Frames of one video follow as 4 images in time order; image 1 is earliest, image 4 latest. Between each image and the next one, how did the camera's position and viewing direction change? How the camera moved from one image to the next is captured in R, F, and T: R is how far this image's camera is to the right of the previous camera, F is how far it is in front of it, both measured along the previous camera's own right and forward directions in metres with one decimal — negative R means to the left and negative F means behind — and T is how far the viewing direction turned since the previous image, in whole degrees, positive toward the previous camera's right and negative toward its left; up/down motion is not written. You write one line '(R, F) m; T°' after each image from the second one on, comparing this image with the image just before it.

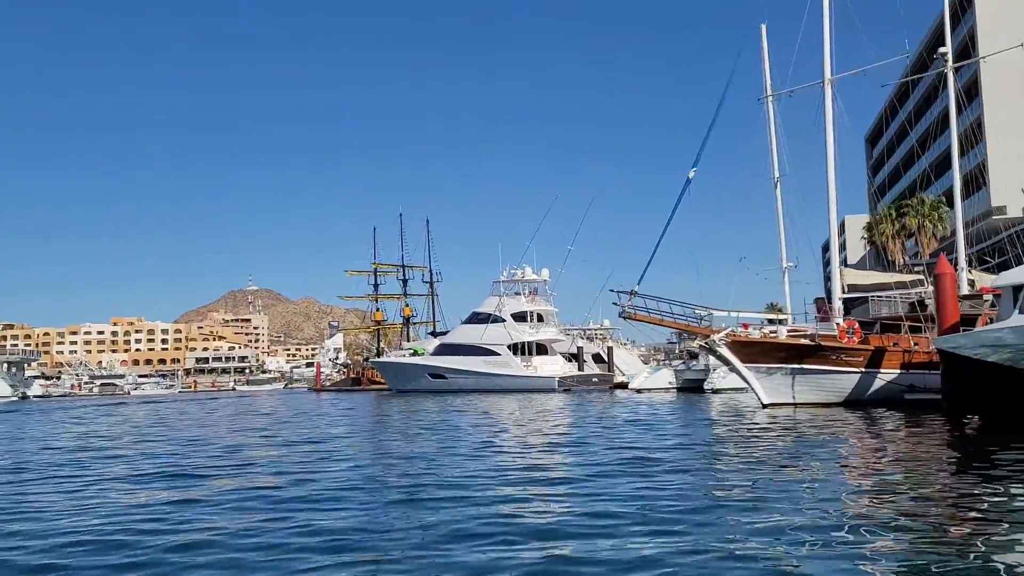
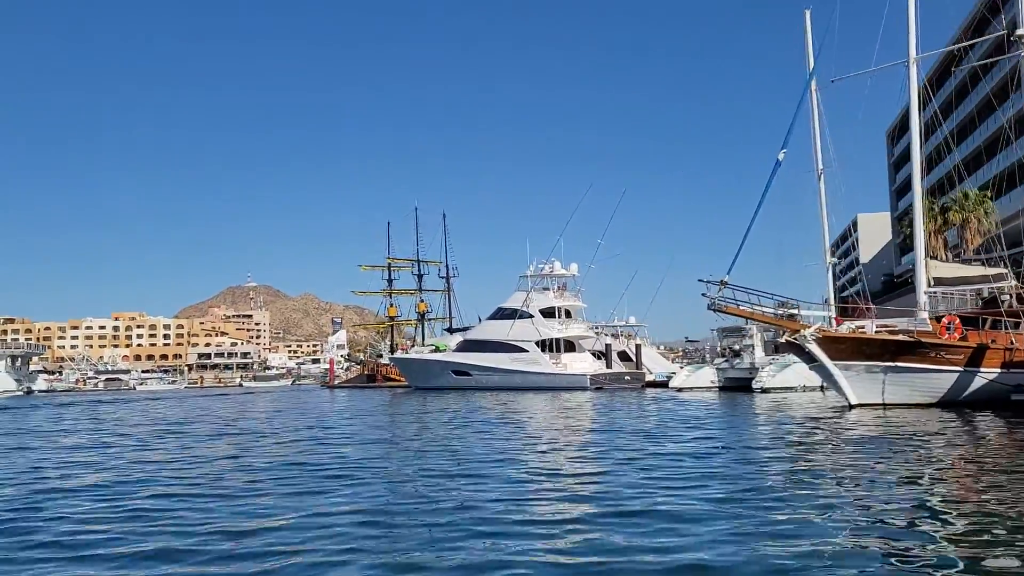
(-1.3, +1.2) m; 0°
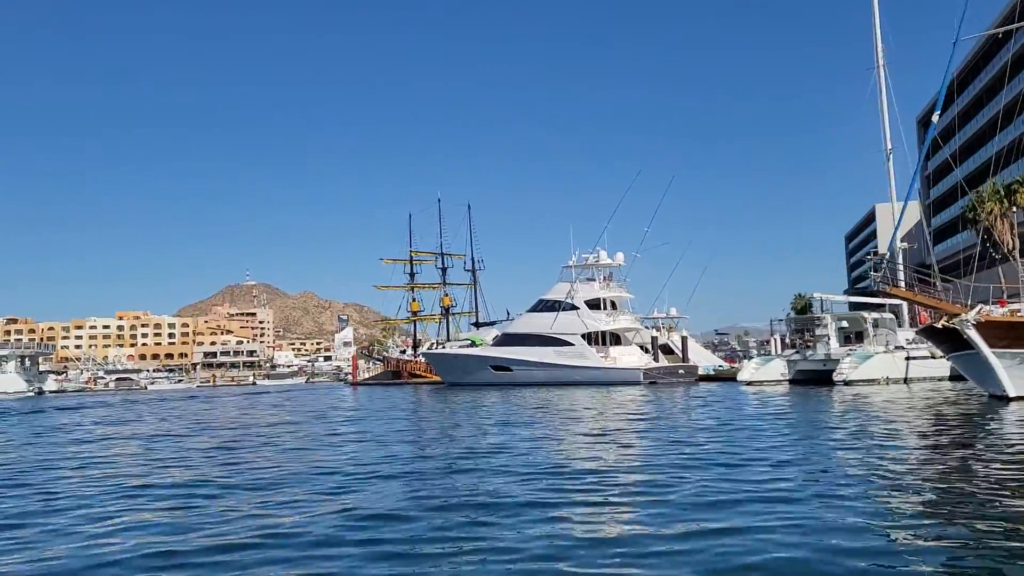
(-2.0, +1.7) m; 0°
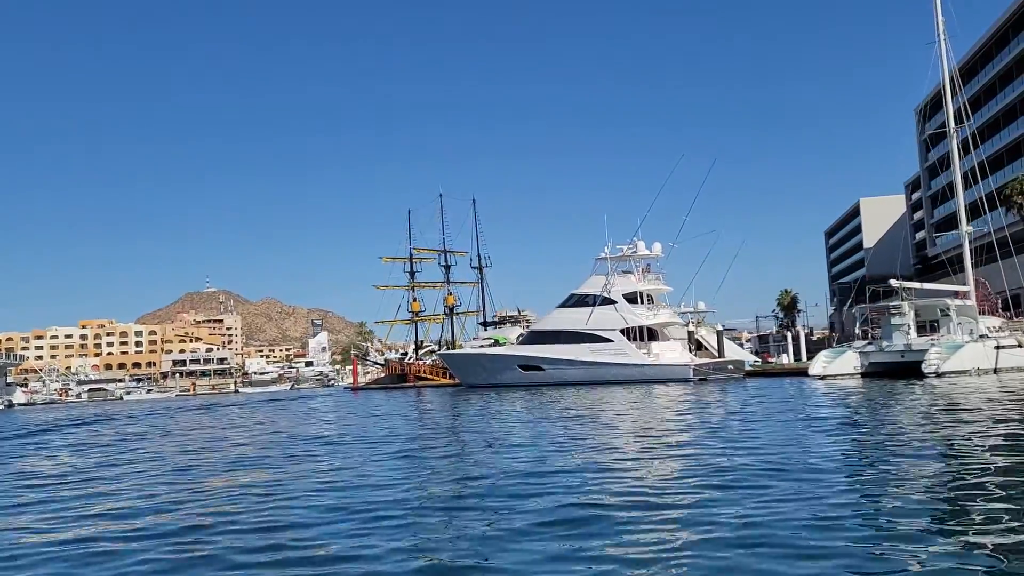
(-2.9, +2.2) m; +2°
